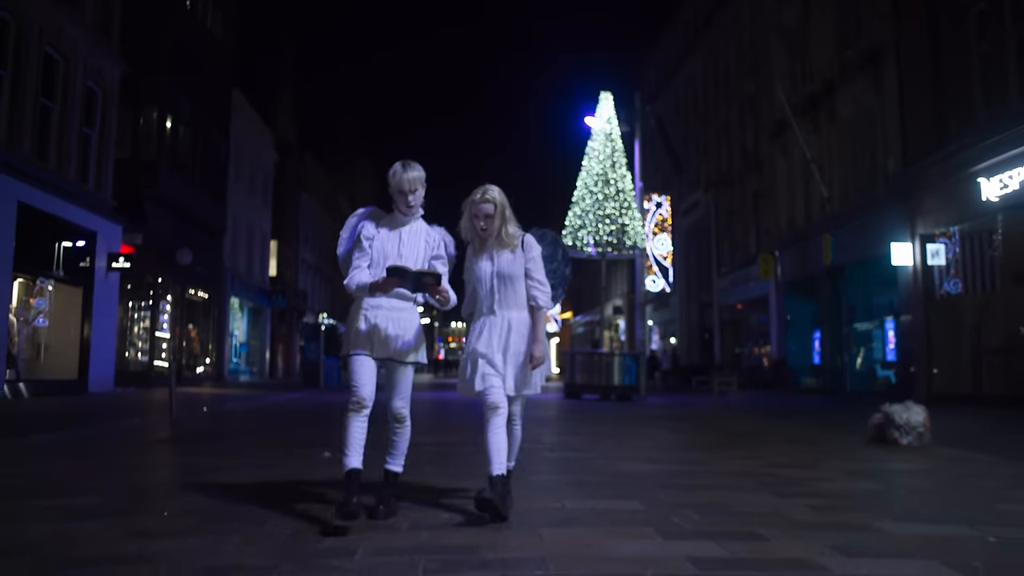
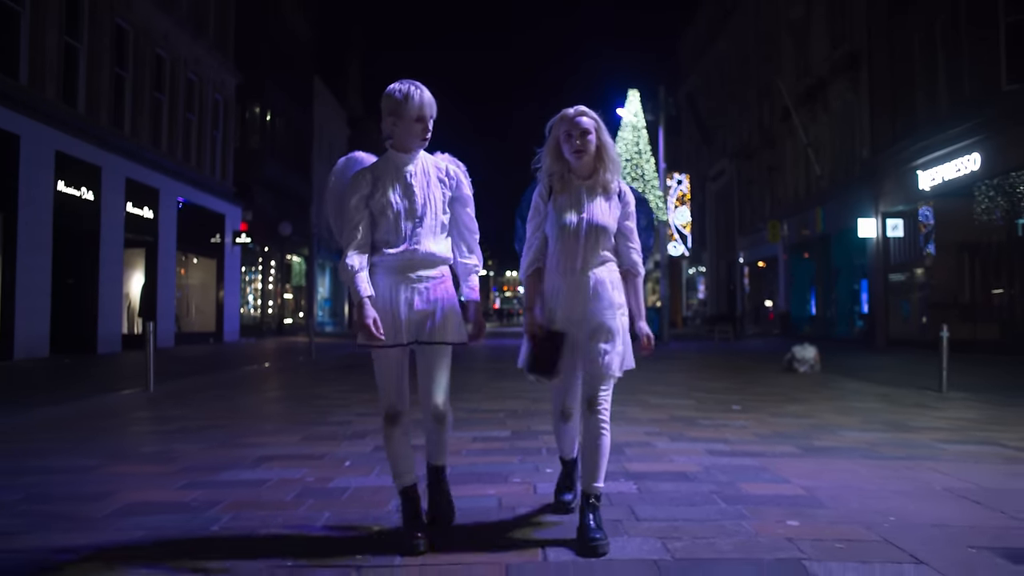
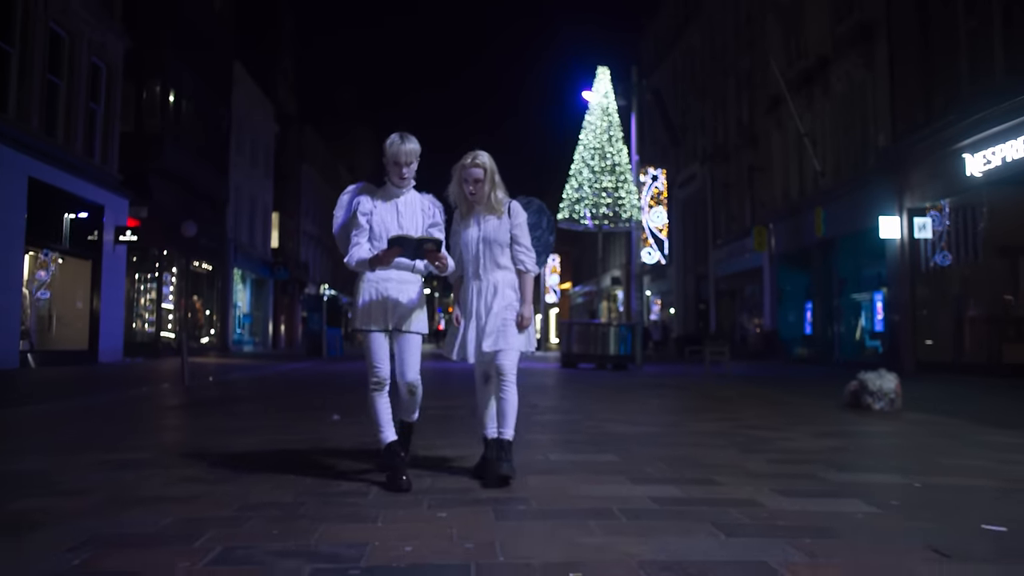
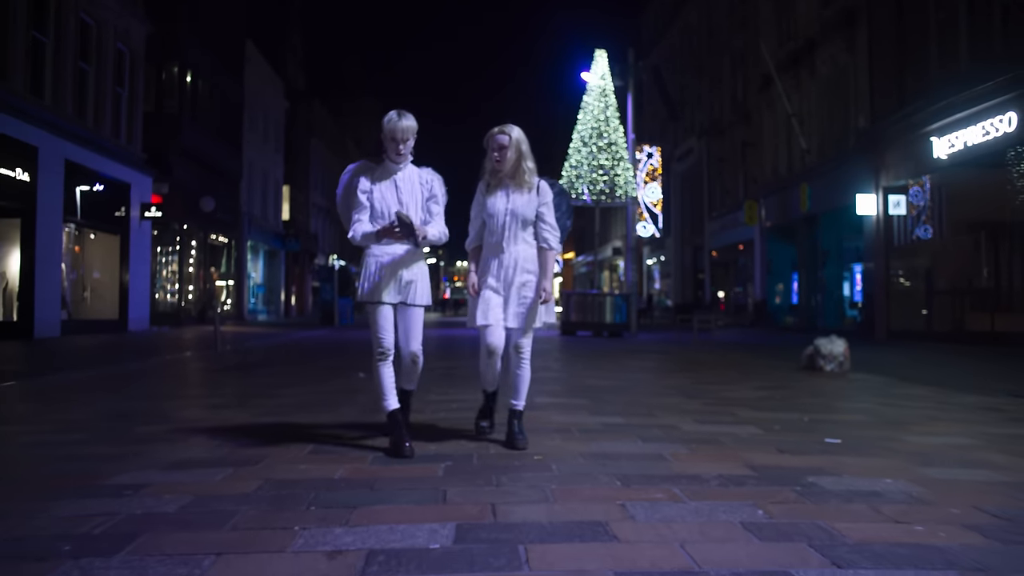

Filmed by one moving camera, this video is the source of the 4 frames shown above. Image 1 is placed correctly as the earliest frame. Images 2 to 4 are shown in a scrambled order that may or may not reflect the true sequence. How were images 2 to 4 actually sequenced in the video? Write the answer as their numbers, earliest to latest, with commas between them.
3, 4, 2
